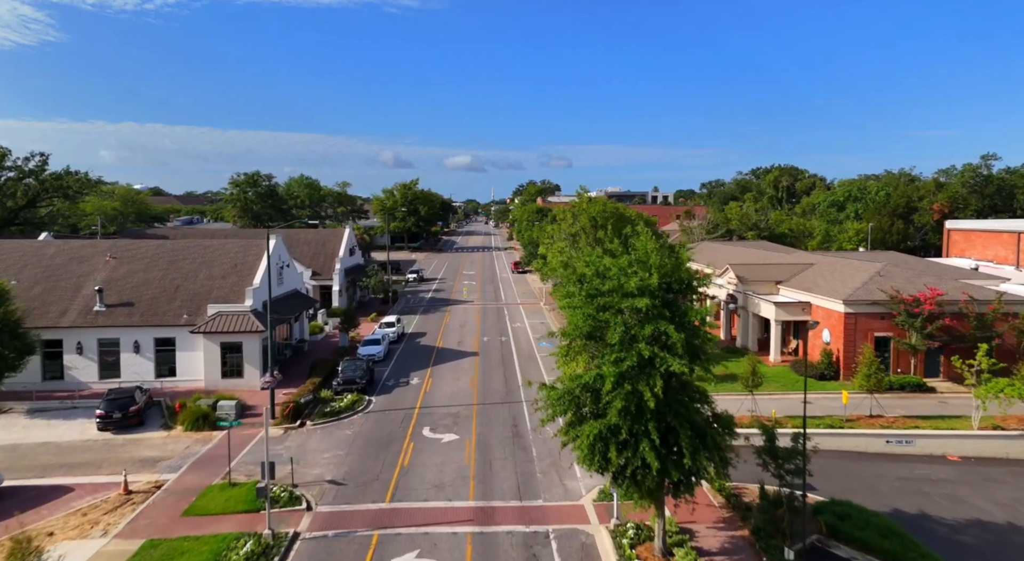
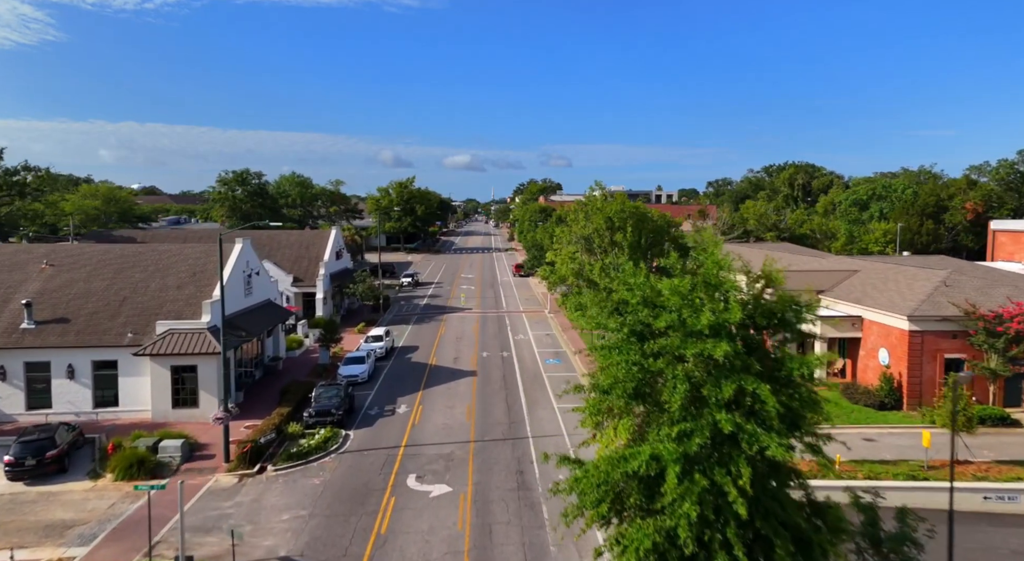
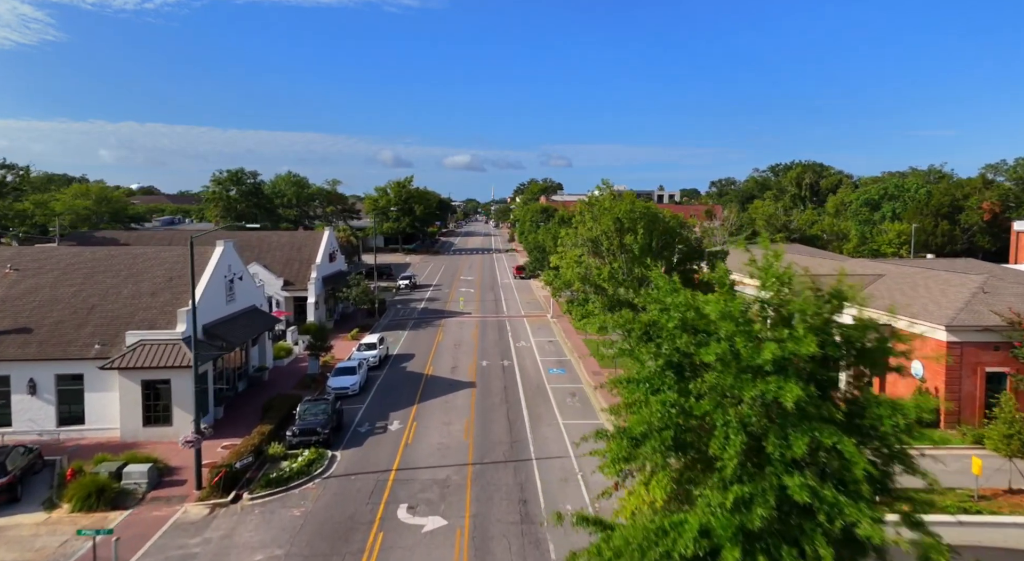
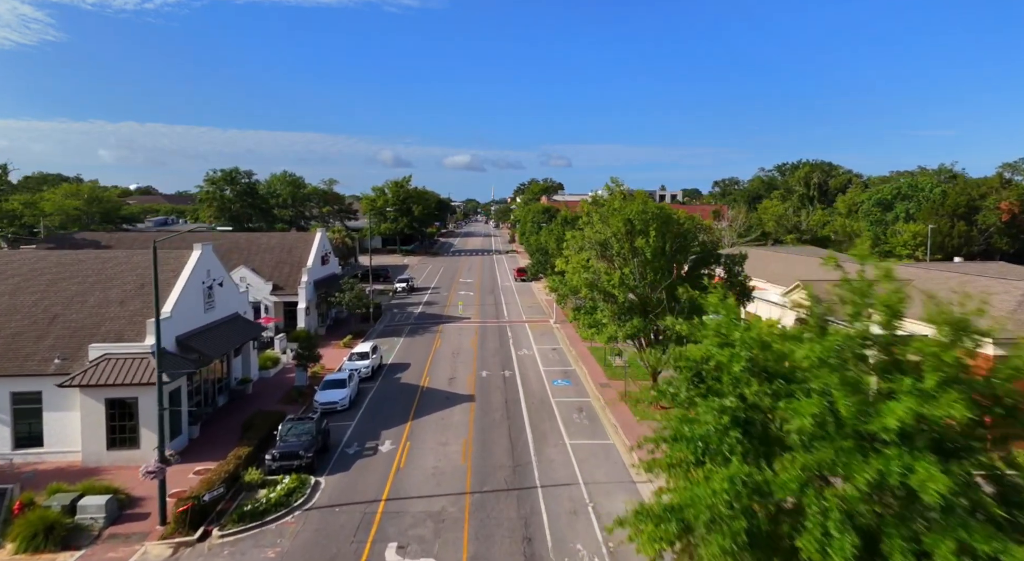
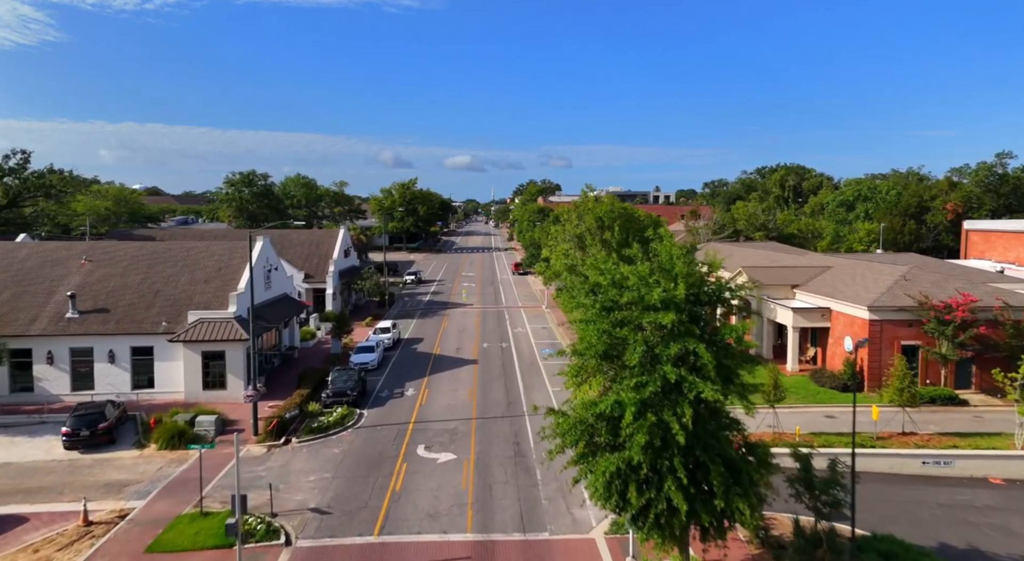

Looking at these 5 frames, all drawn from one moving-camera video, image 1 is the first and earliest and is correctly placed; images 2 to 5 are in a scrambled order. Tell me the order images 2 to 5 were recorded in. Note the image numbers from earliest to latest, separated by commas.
5, 2, 3, 4
